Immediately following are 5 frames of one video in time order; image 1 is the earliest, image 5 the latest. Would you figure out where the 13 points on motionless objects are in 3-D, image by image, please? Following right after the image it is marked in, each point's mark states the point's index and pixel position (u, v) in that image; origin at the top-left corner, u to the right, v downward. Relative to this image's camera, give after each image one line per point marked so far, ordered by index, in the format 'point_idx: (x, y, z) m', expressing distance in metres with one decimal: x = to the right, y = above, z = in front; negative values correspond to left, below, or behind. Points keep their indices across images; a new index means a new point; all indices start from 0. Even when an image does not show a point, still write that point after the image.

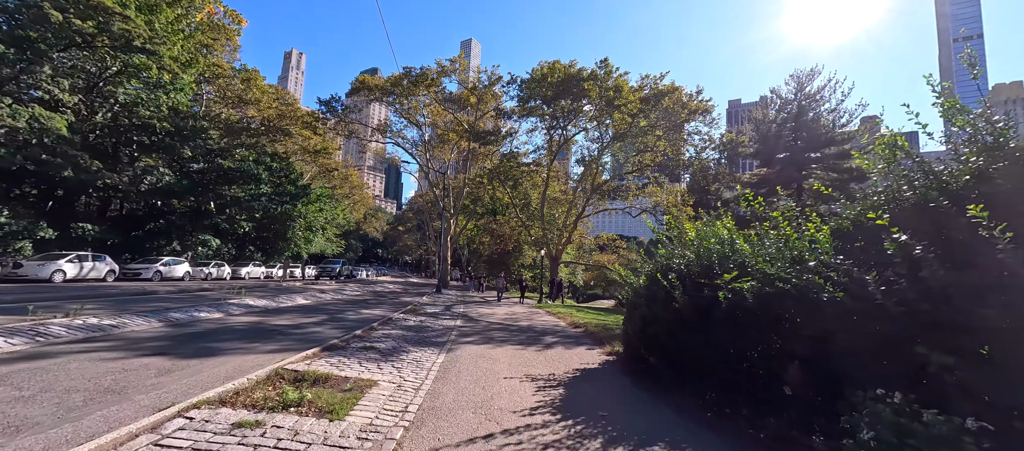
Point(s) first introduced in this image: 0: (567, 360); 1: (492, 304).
0: (+1.0, -2.5, +7.0) m
1: (-1.0, -4.0, +19.0) m
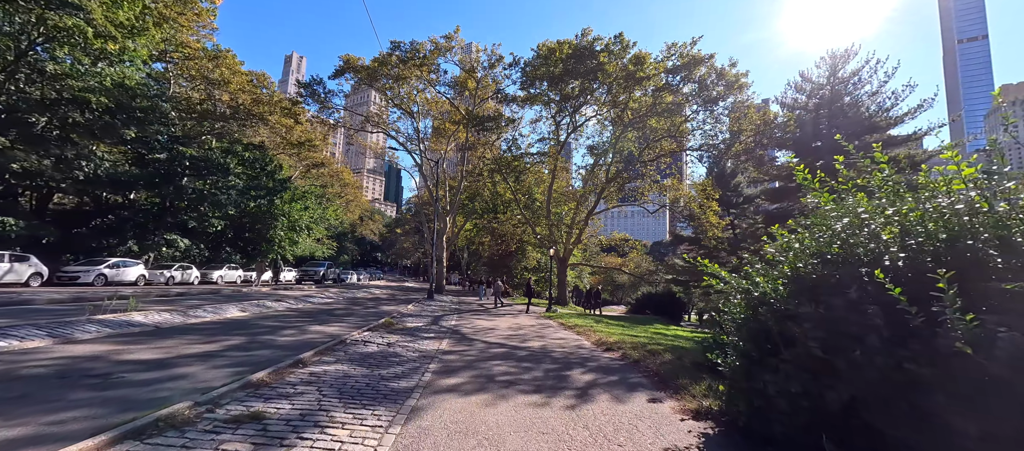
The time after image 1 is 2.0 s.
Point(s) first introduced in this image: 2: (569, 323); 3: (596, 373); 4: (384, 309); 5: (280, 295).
0: (+1.2, -2.1, +3.7) m
1: (-0.8, -3.7, +15.7) m
2: (+2.0, -3.5, +13.6) m
3: (+1.4, -2.4, +6.2) m
4: (-4.8, -3.1, +14.1) m
5: (-9.8, -2.9, +16.0) m
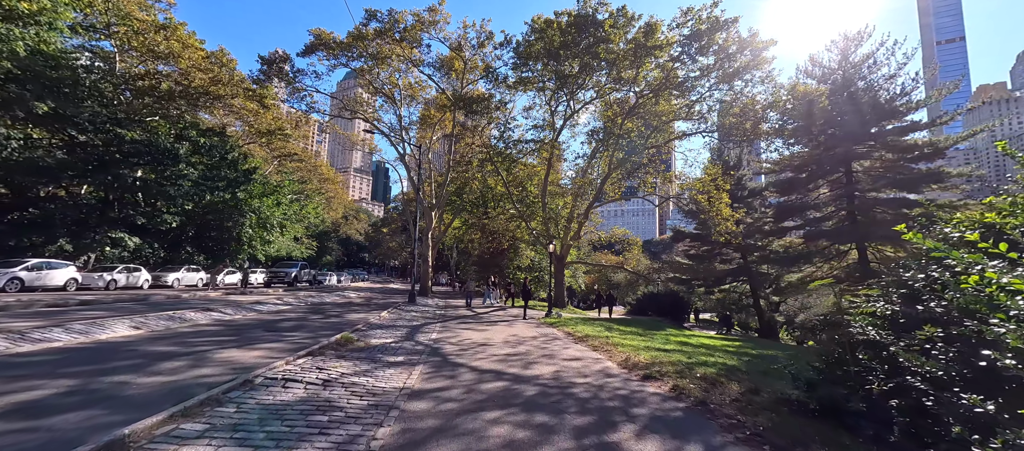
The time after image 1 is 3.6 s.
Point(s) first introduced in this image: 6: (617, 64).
0: (+1.3, -1.7, +1.2) m
1: (-1.0, -3.4, +13.2) m
2: (+1.9, -3.2, +11.2) m
3: (+1.5, -2.1, +3.8) m
4: (-4.9, -2.8, +11.5) m
5: (-10.0, -2.6, +13.2) m
6: (+5.5, +8.5, +19.9) m
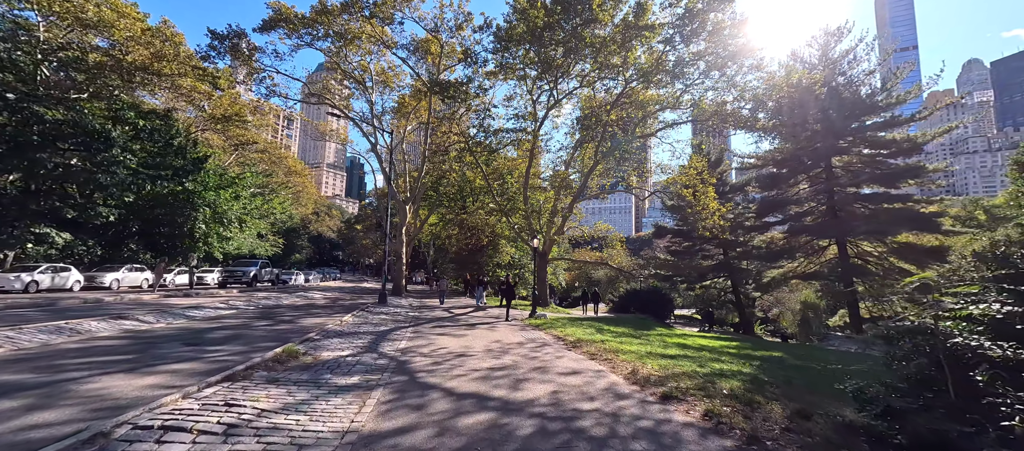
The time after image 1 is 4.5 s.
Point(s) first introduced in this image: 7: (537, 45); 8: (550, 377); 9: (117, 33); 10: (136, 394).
0: (+1.4, -1.5, 0.0) m
1: (-1.5, -3.1, +11.8) m
2: (+1.5, -2.9, +9.9) m
3: (+1.4, -1.9, +2.5) m
4: (-5.4, -2.5, +9.8) m
5: (-10.6, -2.4, +11.3) m
6: (+4.5, +8.8, +18.8) m
7: (+1.3, +9.2, +19.1) m
8: (+0.6, -2.3, +5.9) m
9: (-18.9, +9.2, +18.1) m
10: (-4.0, -1.7, +4.0) m
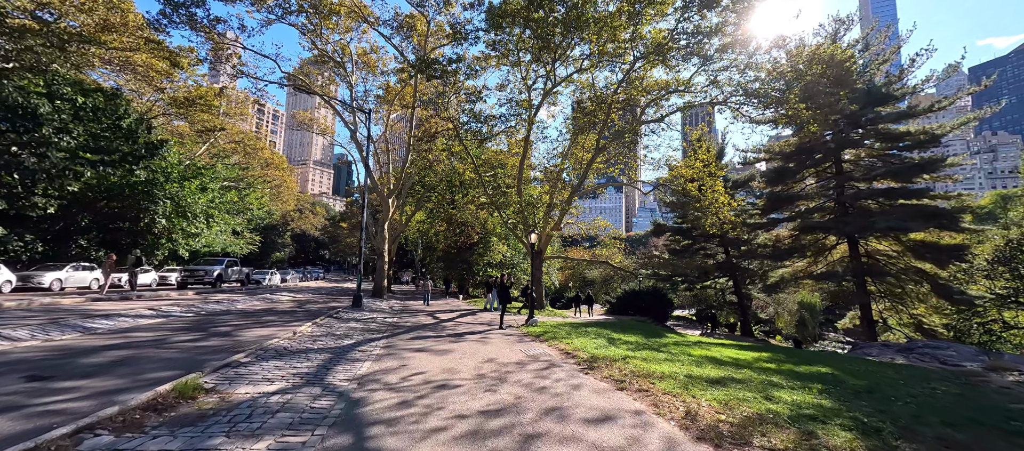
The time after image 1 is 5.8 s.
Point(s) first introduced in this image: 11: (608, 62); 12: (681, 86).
0: (+1.6, -1.3, -2.0) m
1: (-1.7, -2.8, +9.8) m
2: (+1.4, -2.7, +8.0) m
3: (+1.6, -1.6, +0.6) m
4: (-5.5, -2.3, +7.7) m
5: (-10.7, -2.1, +9.0) m
6: (+4.3, +9.1, +16.9) m
7: (+1.0, +9.5, +17.2) m
8: (+0.6, -2.1, +3.9) m
9: (-19.1, +9.5, +15.7) m
10: (-3.9, -1.5, +1.9) m
11: (+4.8, +8.3, +19.1) m
12: (+8.5, +7.0, +19.1) m
